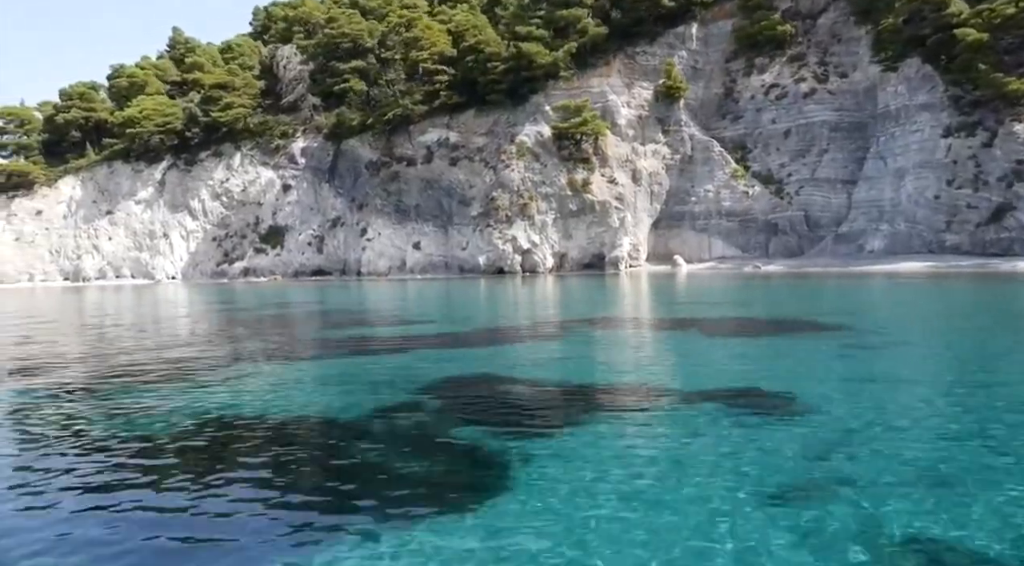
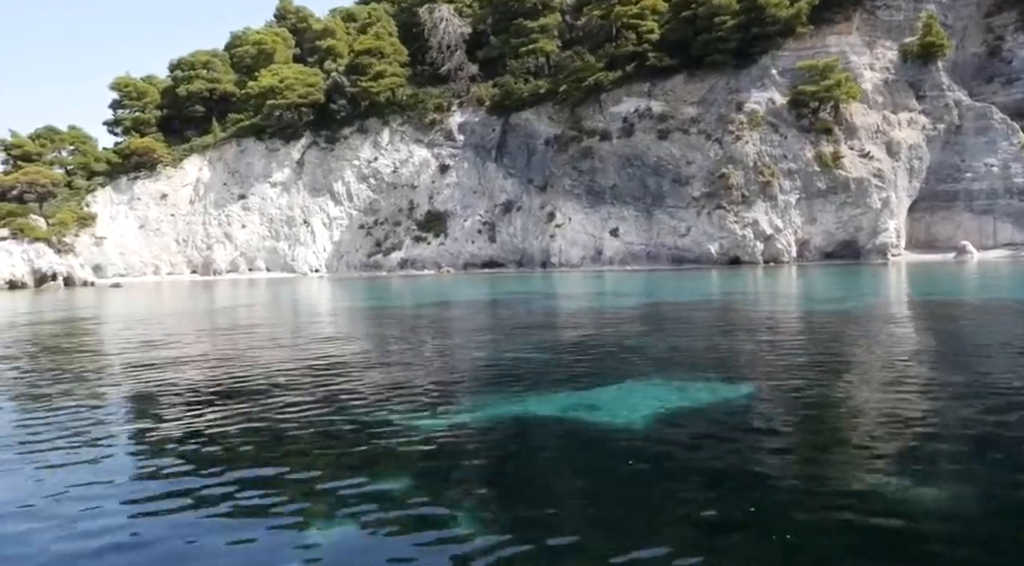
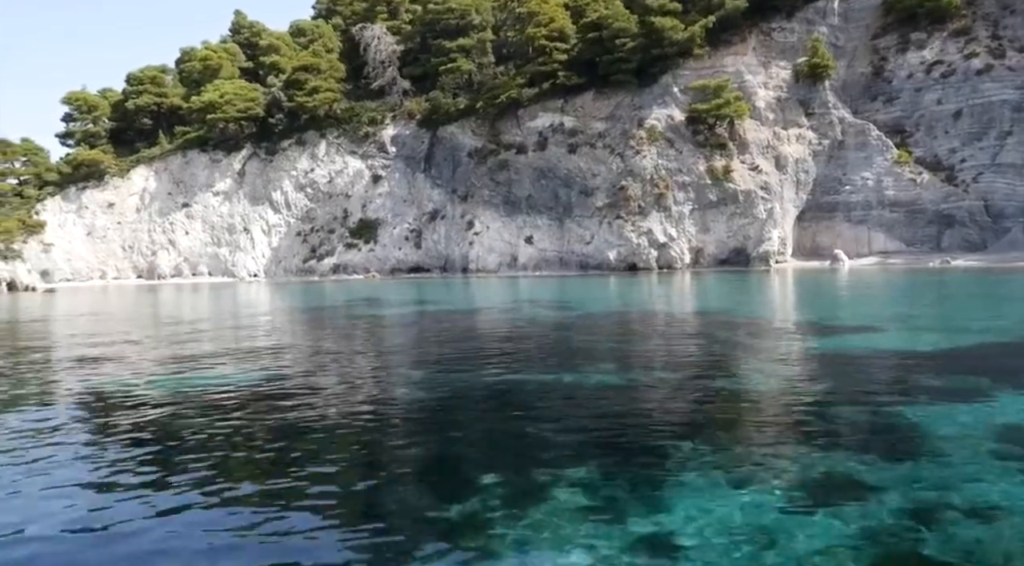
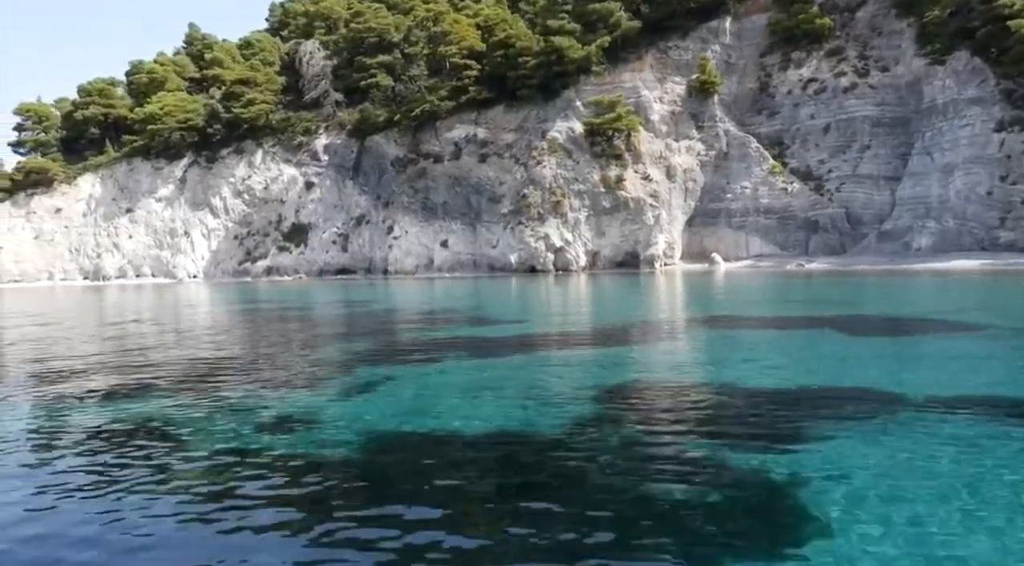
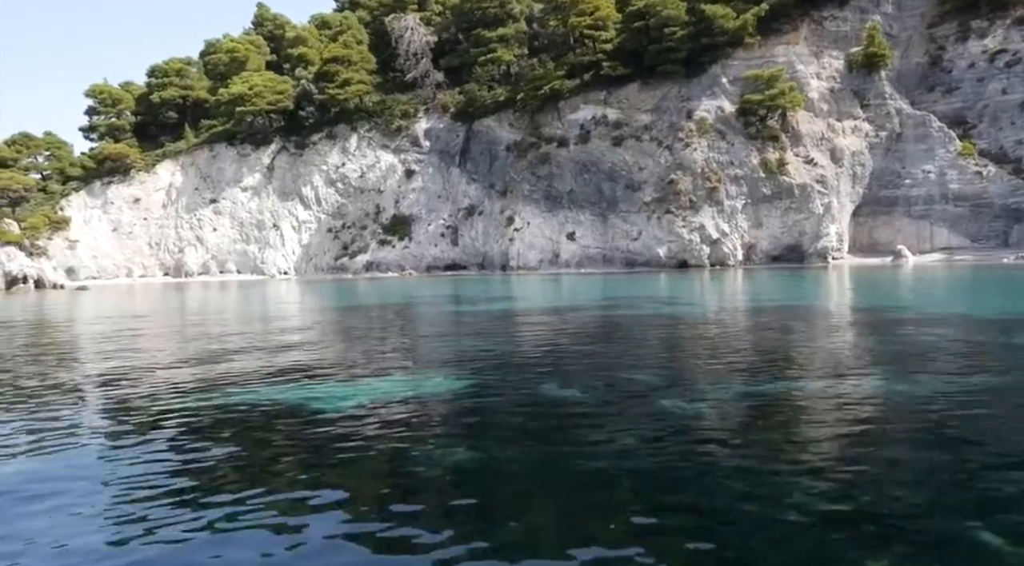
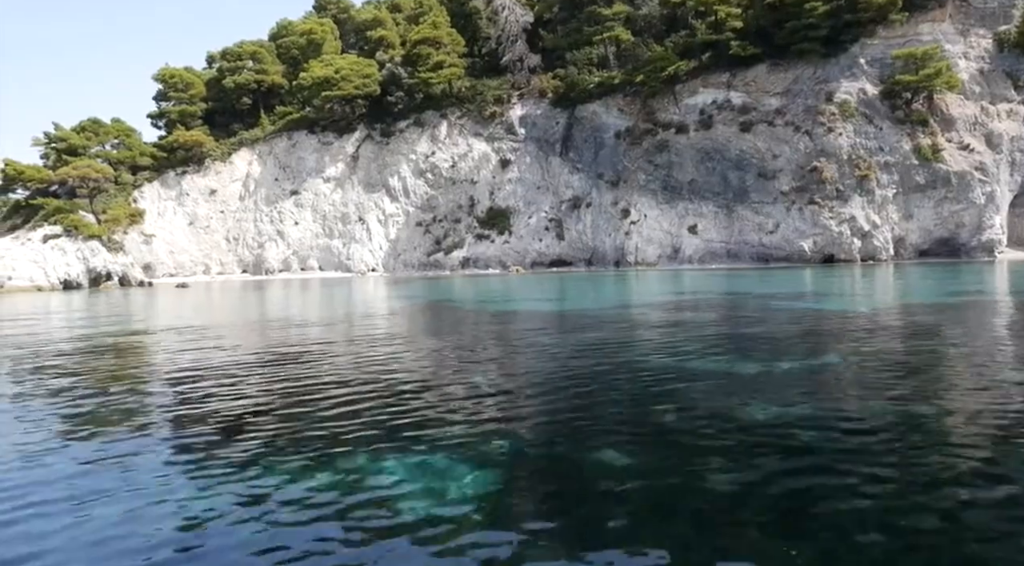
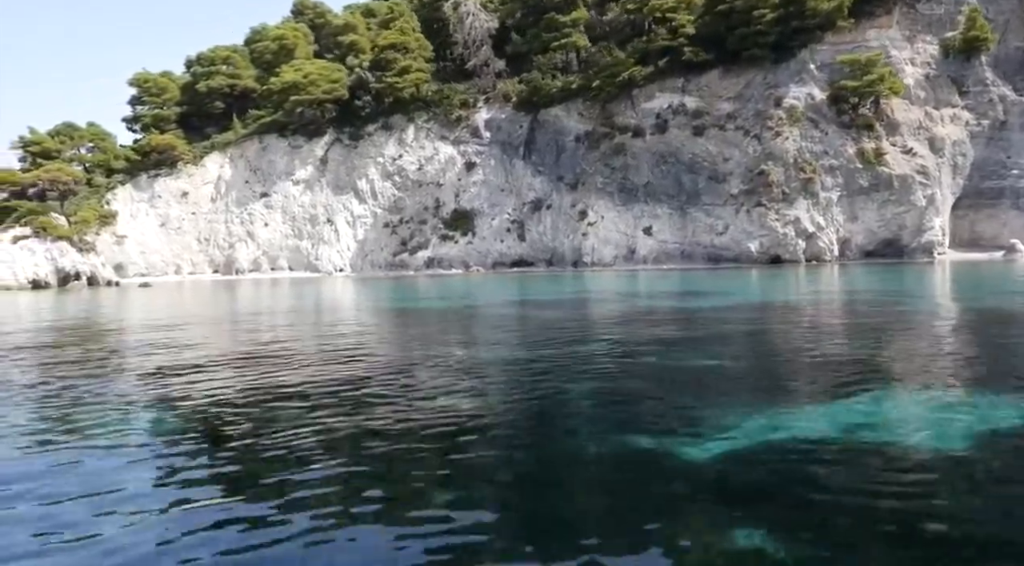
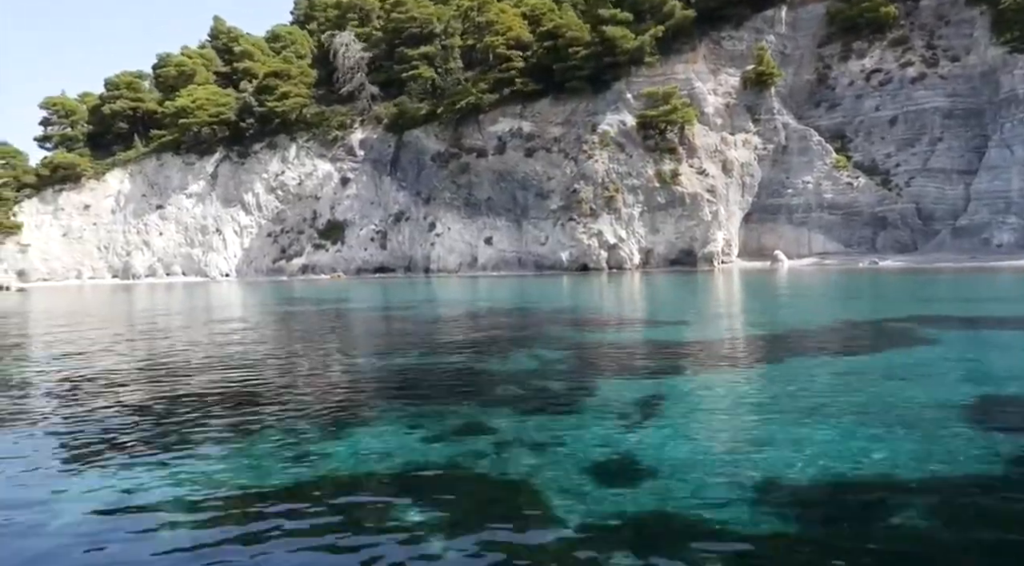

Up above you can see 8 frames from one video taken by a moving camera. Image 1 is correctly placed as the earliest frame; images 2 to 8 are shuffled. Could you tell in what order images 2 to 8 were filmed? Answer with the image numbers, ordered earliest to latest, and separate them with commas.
4, 8, 3, 5, 2, 7, 6
